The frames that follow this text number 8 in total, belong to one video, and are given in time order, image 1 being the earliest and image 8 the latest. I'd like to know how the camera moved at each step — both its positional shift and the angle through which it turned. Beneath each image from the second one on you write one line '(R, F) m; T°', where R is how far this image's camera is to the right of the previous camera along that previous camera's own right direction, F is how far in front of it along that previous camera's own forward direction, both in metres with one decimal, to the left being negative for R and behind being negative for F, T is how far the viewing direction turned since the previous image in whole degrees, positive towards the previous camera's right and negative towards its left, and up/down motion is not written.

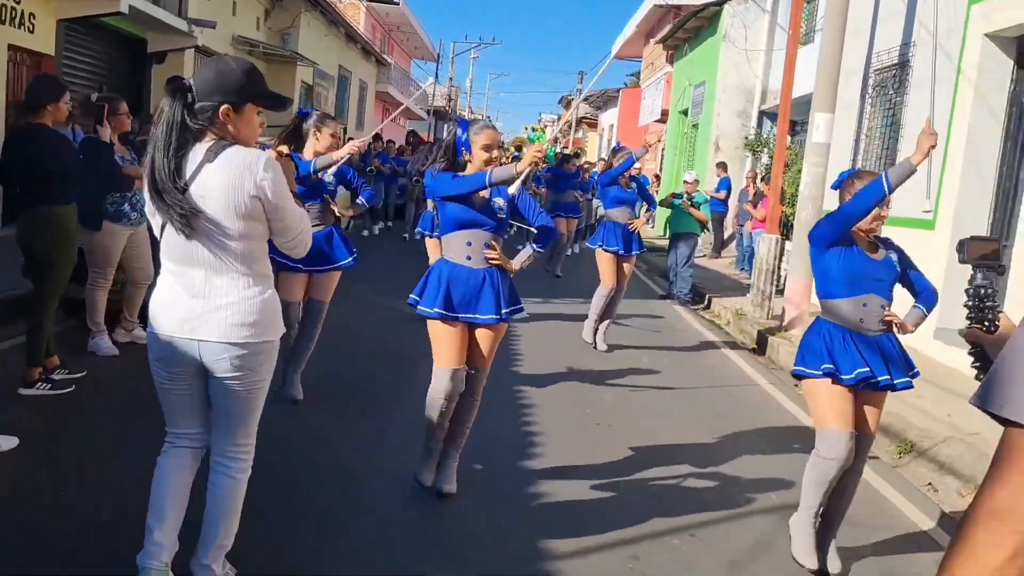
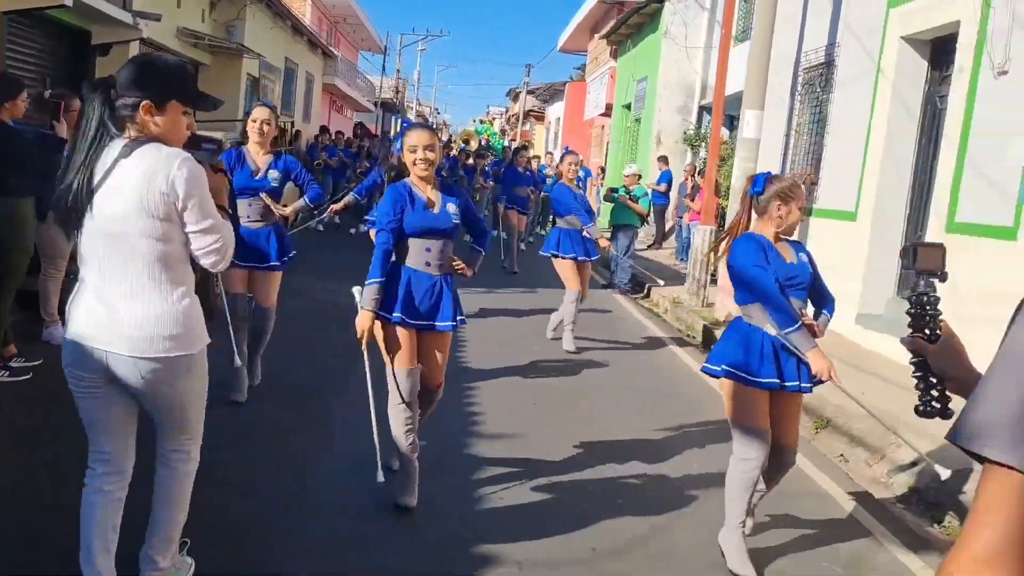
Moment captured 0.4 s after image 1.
(-0.5, -0.4) m; +5°
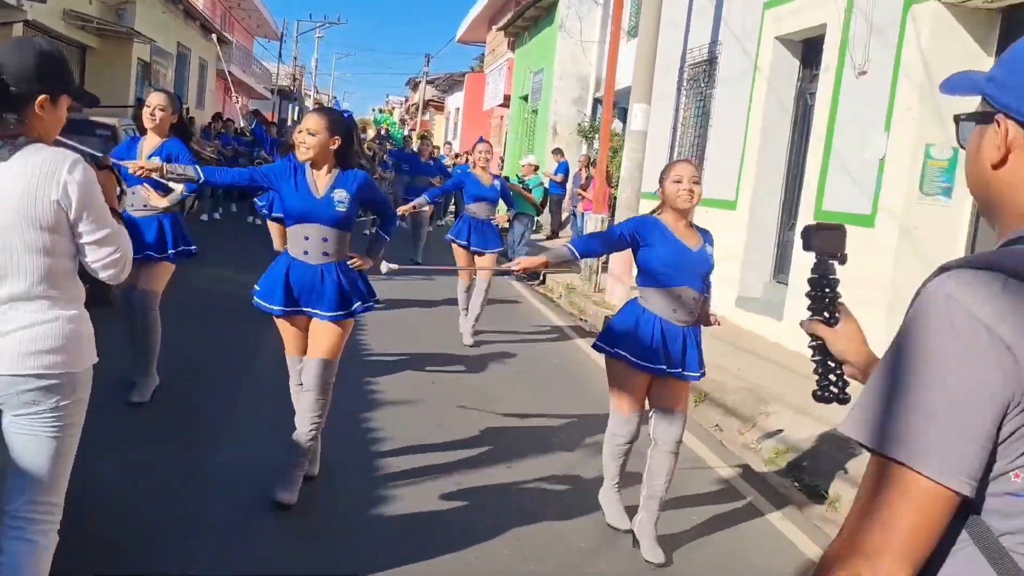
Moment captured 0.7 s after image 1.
(0.0, -0.3) m; +6°
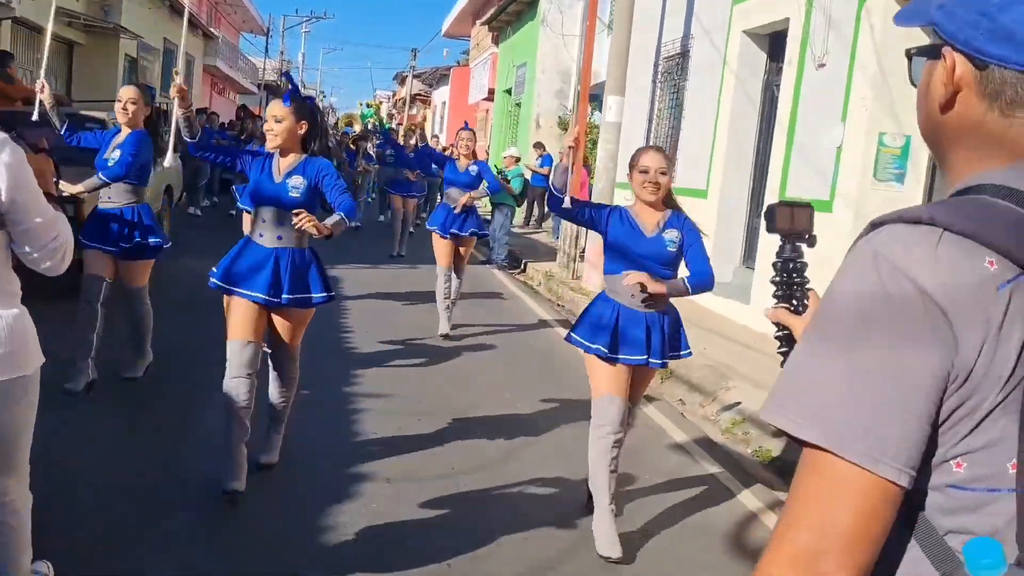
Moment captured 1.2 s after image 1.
(+0.1, -0.4) m; +1°
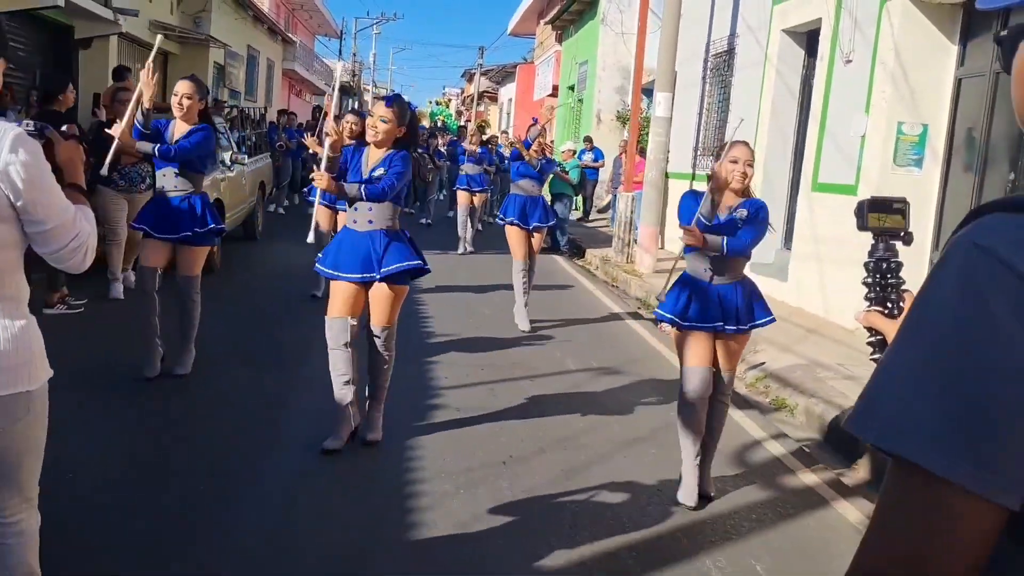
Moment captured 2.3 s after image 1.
(+0.2, -1.0) m; -4°
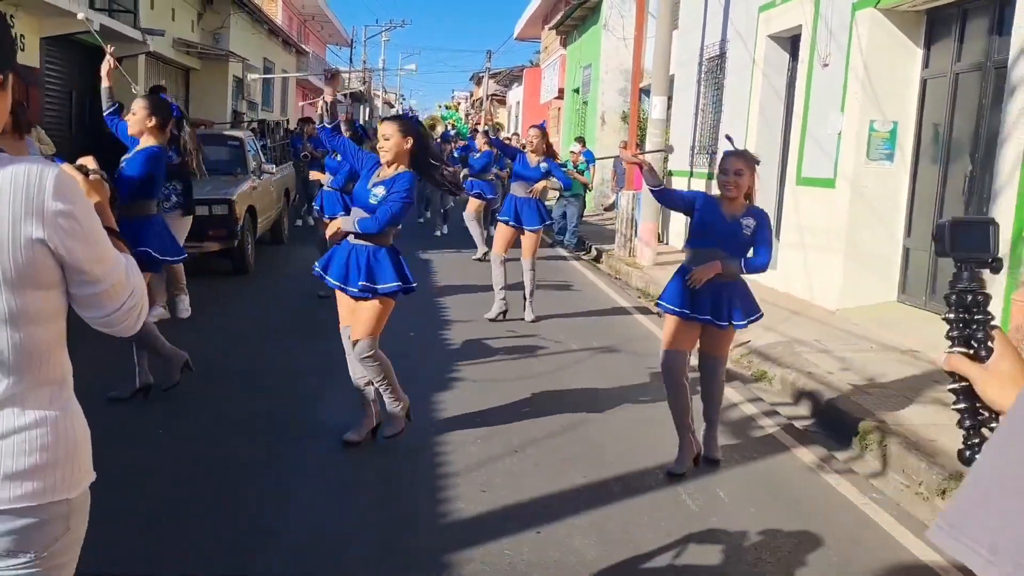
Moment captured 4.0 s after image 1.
(0.0, -0.9) m; -1°
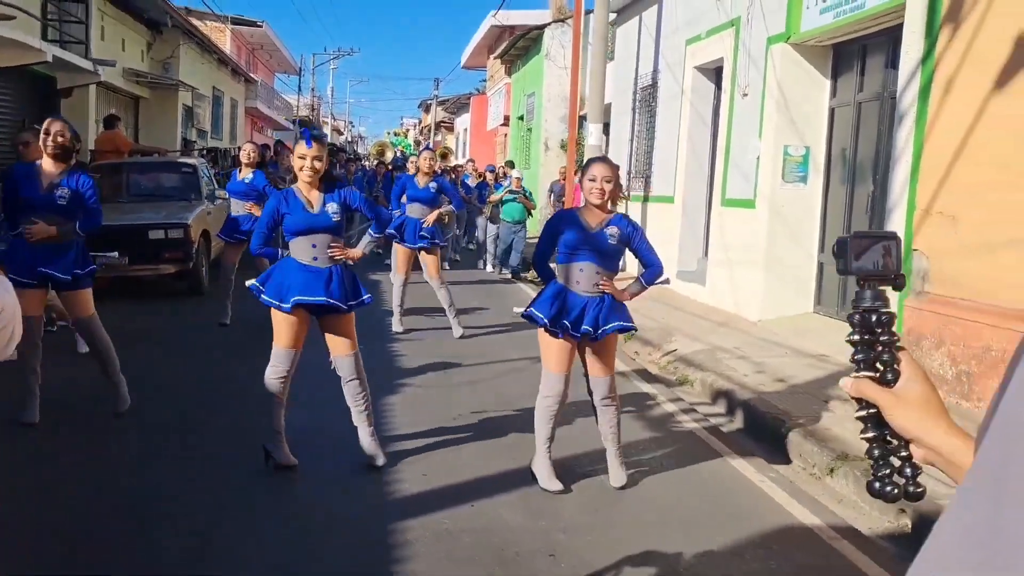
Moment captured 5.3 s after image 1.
(+0.1, -0.6) m; +3°
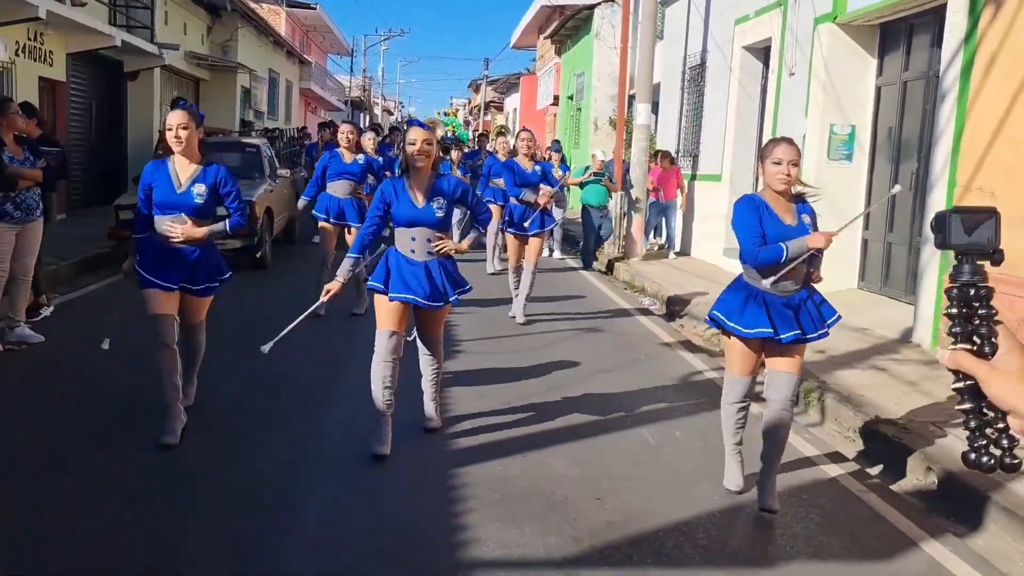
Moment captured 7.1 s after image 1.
(0.0, -0.4) m; -3°
